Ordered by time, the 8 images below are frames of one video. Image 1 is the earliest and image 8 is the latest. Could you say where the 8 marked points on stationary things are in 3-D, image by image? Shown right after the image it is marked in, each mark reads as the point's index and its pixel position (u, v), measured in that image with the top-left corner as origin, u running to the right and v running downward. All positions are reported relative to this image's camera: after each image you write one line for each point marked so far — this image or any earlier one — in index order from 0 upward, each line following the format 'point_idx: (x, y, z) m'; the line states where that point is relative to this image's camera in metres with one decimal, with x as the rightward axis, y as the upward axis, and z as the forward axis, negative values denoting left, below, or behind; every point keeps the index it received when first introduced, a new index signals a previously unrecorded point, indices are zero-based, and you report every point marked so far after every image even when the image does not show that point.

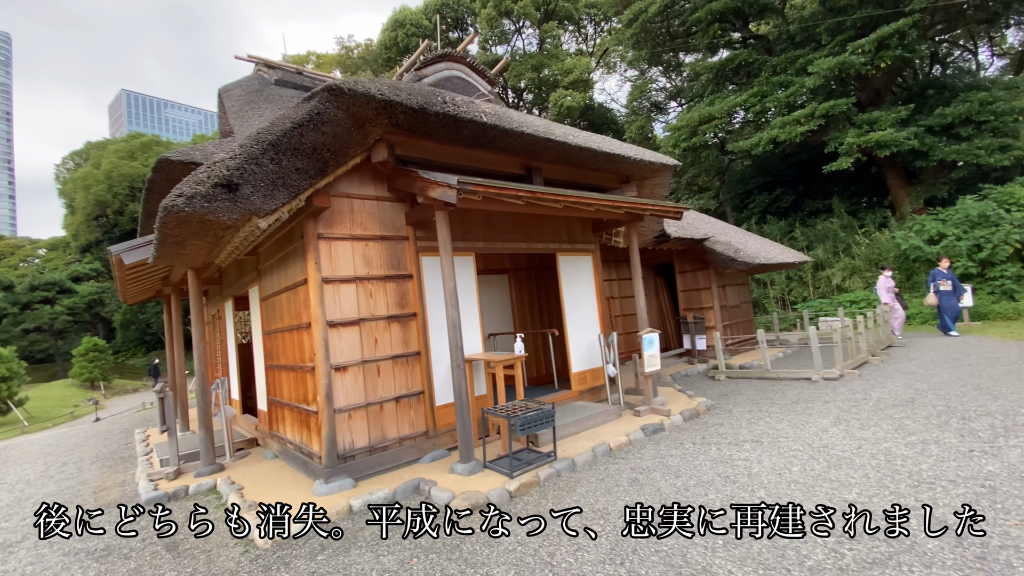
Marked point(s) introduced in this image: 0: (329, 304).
0: (-1.6, -0.1, +4.1) m
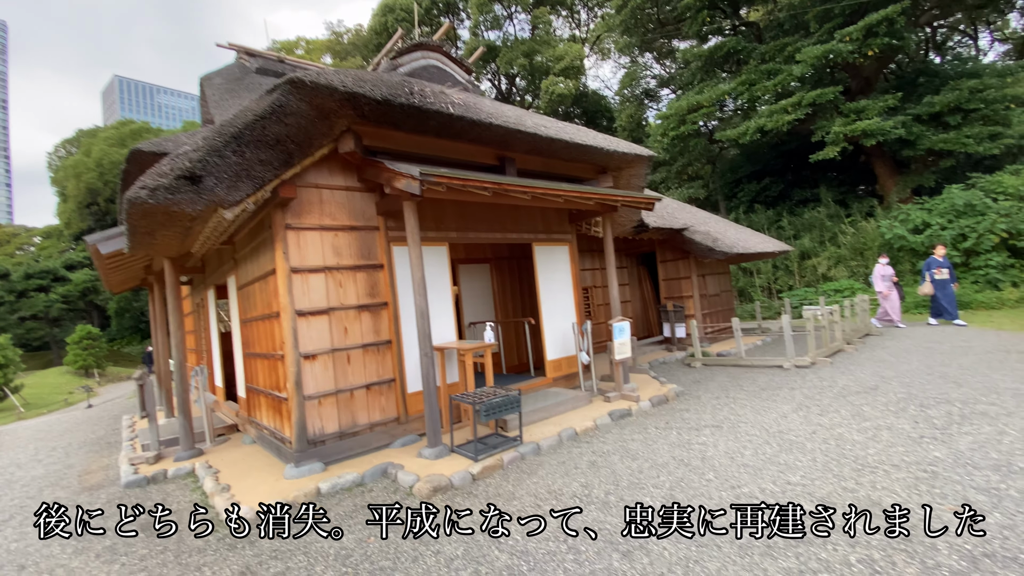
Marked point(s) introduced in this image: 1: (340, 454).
0: (-1.9, 0.0, +4.2) m
1: (-1.6, -1.5, +4.3) m
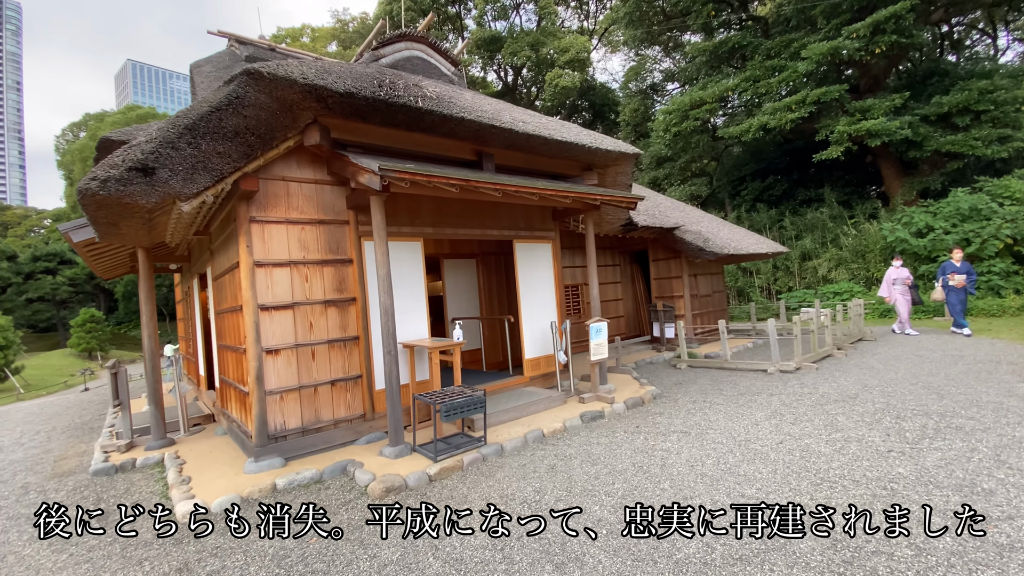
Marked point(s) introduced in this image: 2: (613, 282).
0: (-2.2, 0.0, +4.2) m
1: (-1.9, -1.5, +4.3) m
2: (+2.2, +0.1, +10.4) m
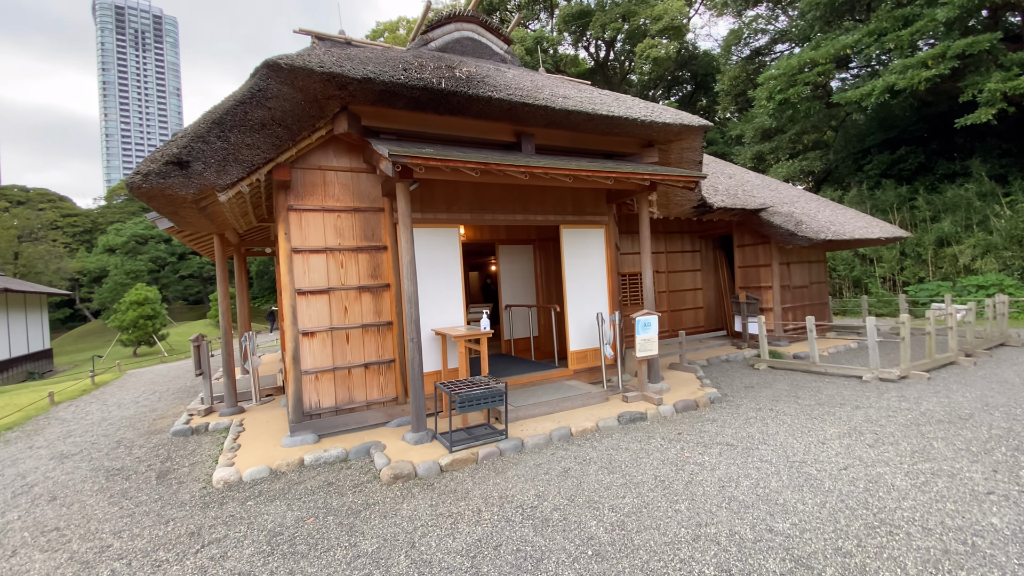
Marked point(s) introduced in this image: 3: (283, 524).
0: (-2.0, +0.1, +4.4) m
1: (-1.7, -1.3, +4.5) m
2: (+3.6, +0.4, +9.6) m
3: (-1.5, -1.5, +3.1) m
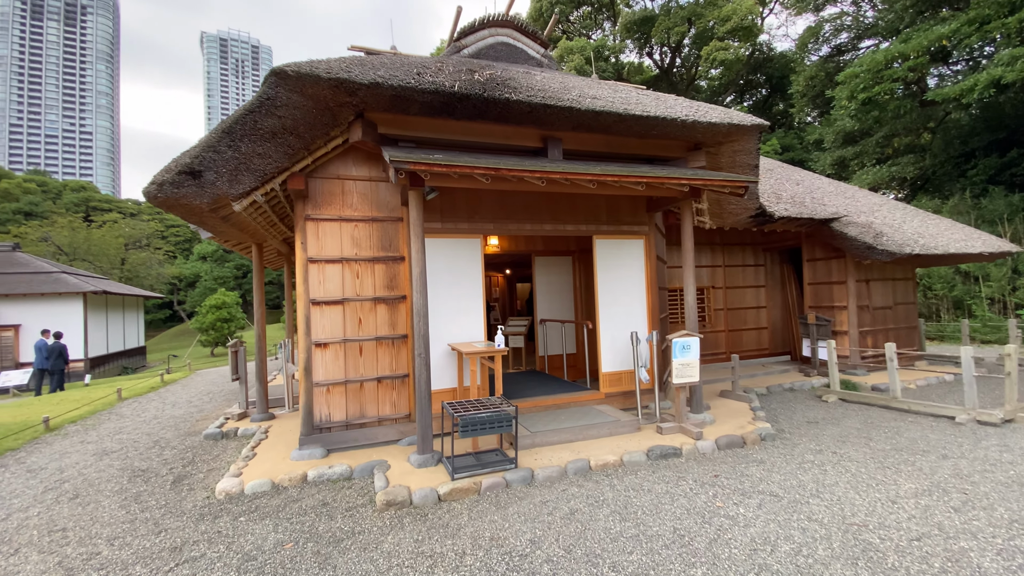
0: (-1.8, +0.1, +4.3) m
1: (-1.6, -1.4, +4.3) m
2: (+4.4, 0.0, +8.7) m
3: (-1.5, -1.6, +2.9) m
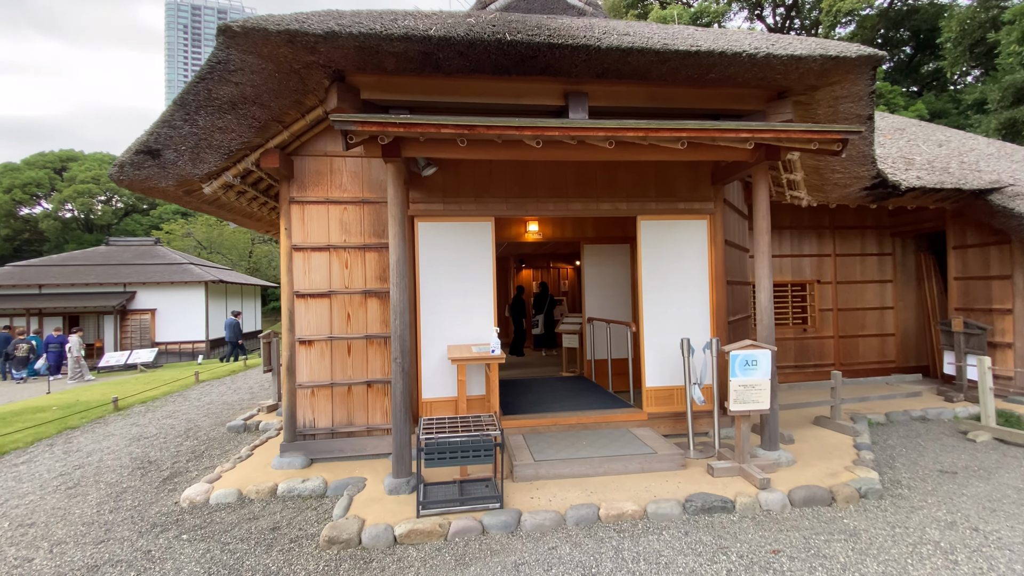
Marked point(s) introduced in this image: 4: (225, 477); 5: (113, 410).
0: (-1.8, +0.1, +3.9) m
1: (-1.5, -1.4, +3.9) m
2: (+5.2, +0.1, +6.9) m
3: (-1.8, -1.6, +2.5) m
4: (-2.3, -1.5, +3.8) m
5: (-5.6, -1.7, +6.6) m
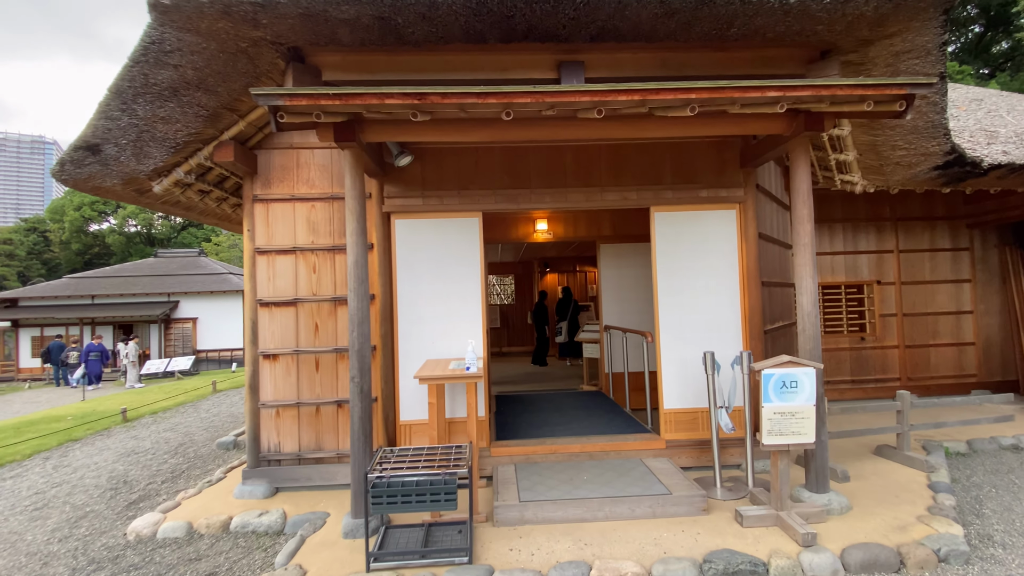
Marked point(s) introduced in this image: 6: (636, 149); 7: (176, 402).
0: (-1.8, +0.1, +3.5) m
1: (-1.6, -1.4, +3.4) m
2: (+5.4, +0.1, +5.9) m
3: (-2.0, -1.6, +2.1) m
4: (-2.3, -1.6, +3.4) m
5: (-5.4, -1.8, +6.5) m
6: (+0.9, +1.1, +3.7) m
7: (-5.5, -1.9, +7.8) m
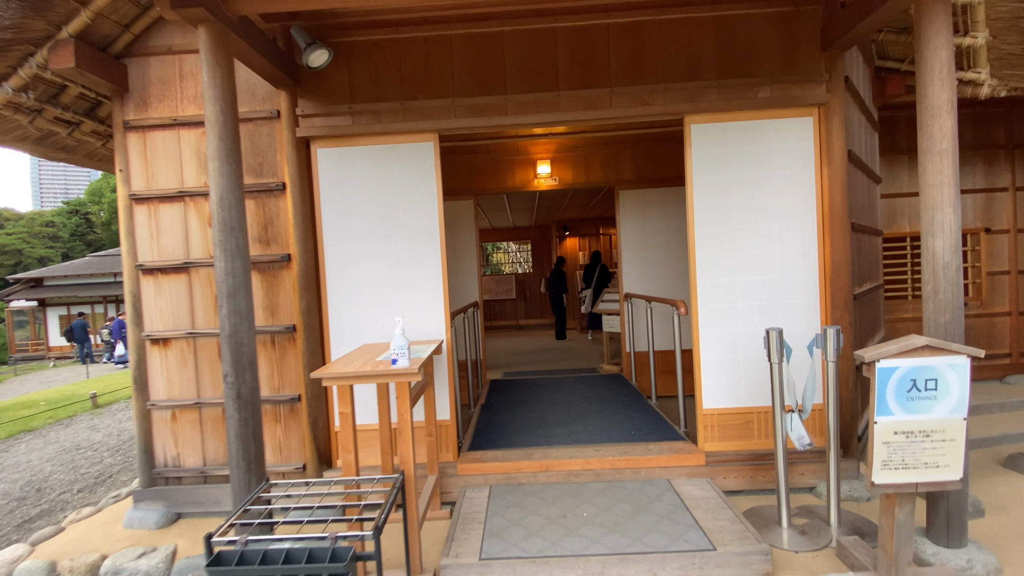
0: (-2.0, +0.3, +2.6) m
1: (-1.7, -1.2, +2.6) m
2: (+5.4, +0.6, +4.5) m
3: (-2.2, -1.5, +1.3) m
4: (-2.5, -1.4, +2.6) m
5: (-5.3, -1.5, +5.9) m
6: (+0.8, +1.3, +2.5) m
7: (-5.4, -1.5, +7.2) m
